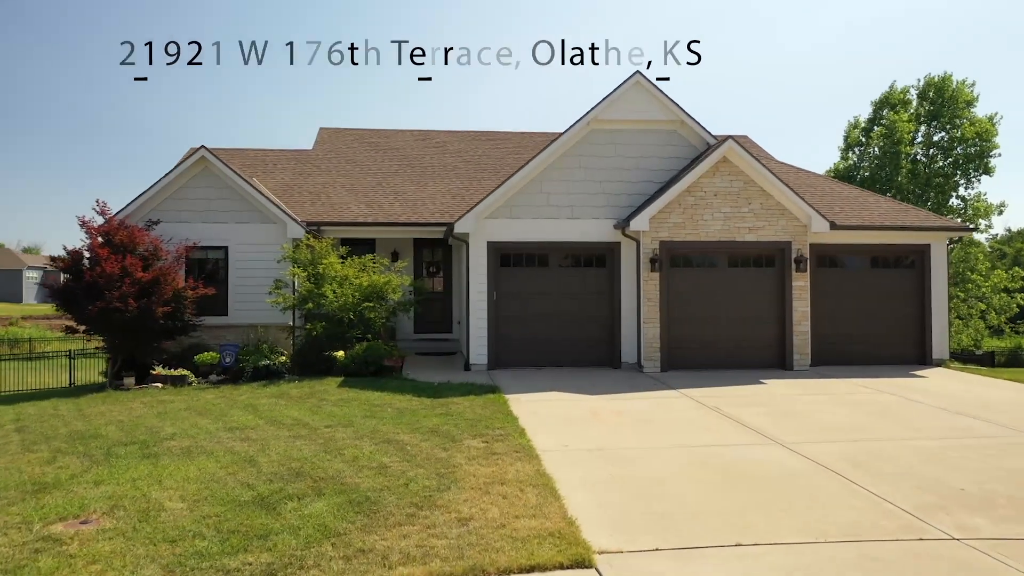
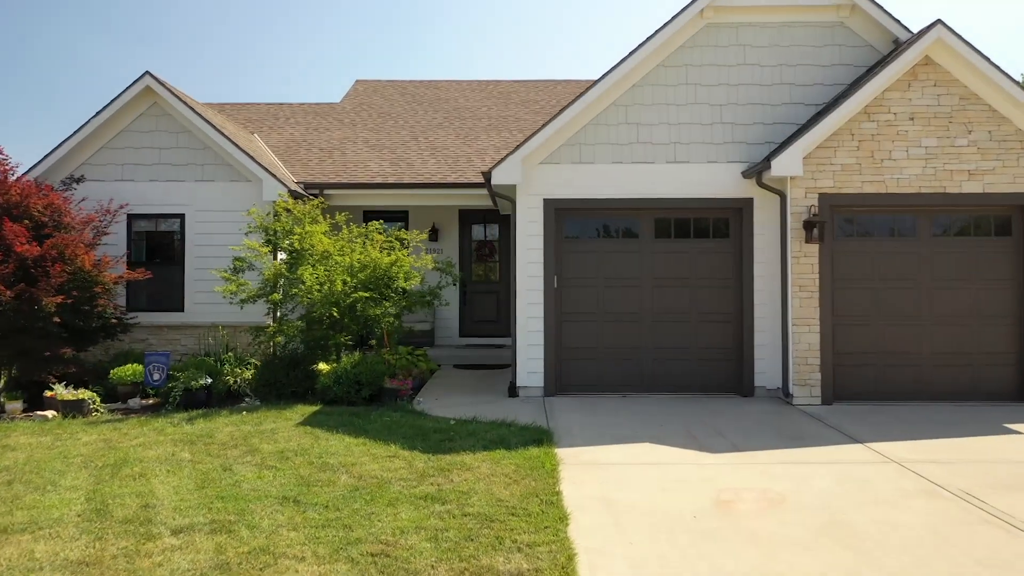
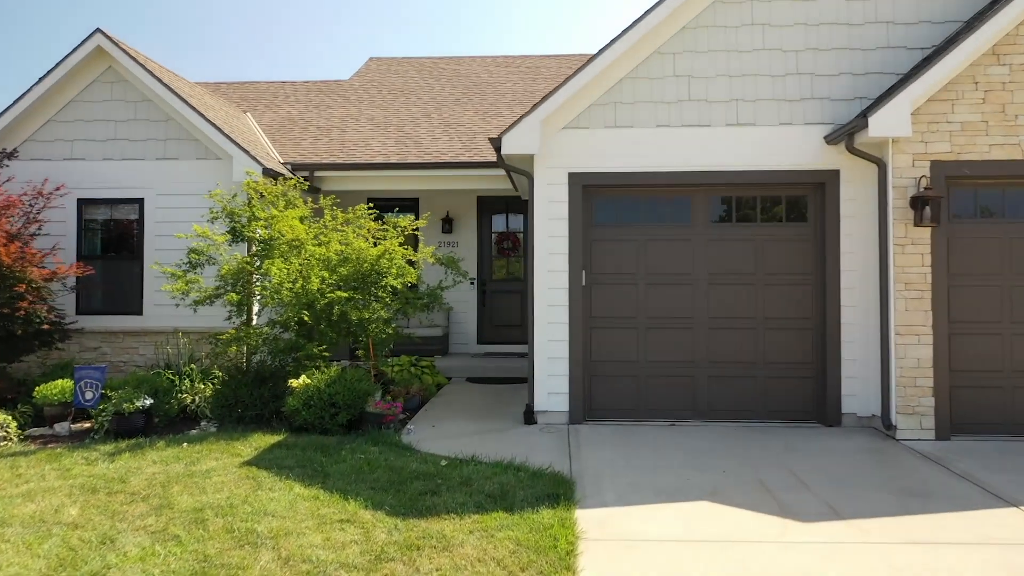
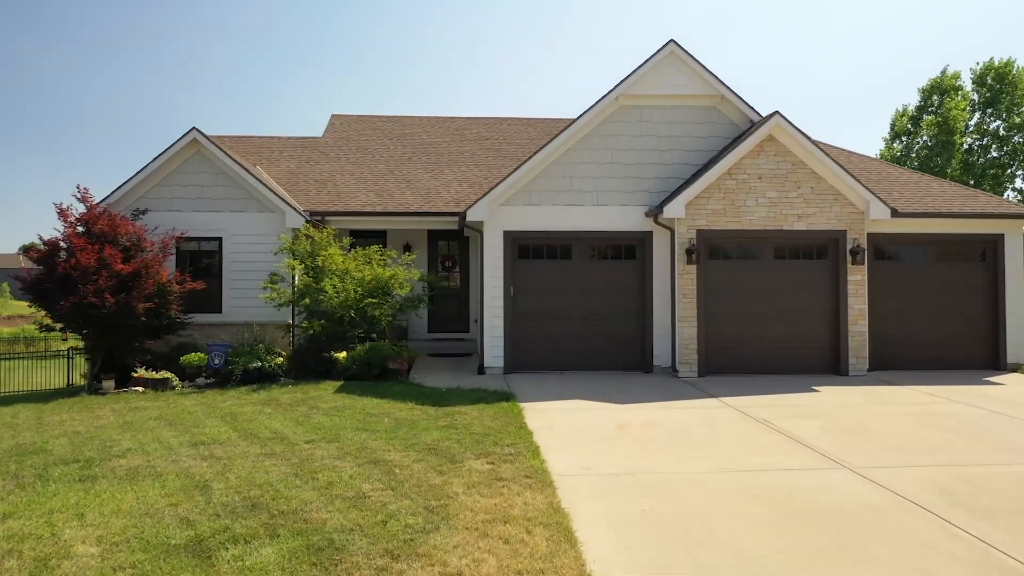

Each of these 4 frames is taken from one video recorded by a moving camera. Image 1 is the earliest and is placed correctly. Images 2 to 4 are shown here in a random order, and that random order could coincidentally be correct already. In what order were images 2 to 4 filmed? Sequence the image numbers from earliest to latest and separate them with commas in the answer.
4, 2, 3
